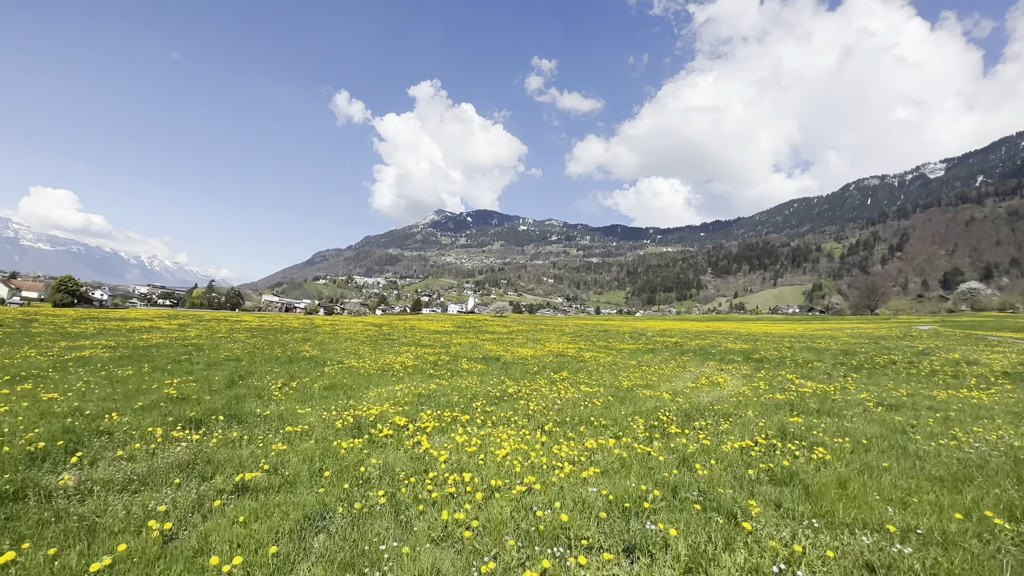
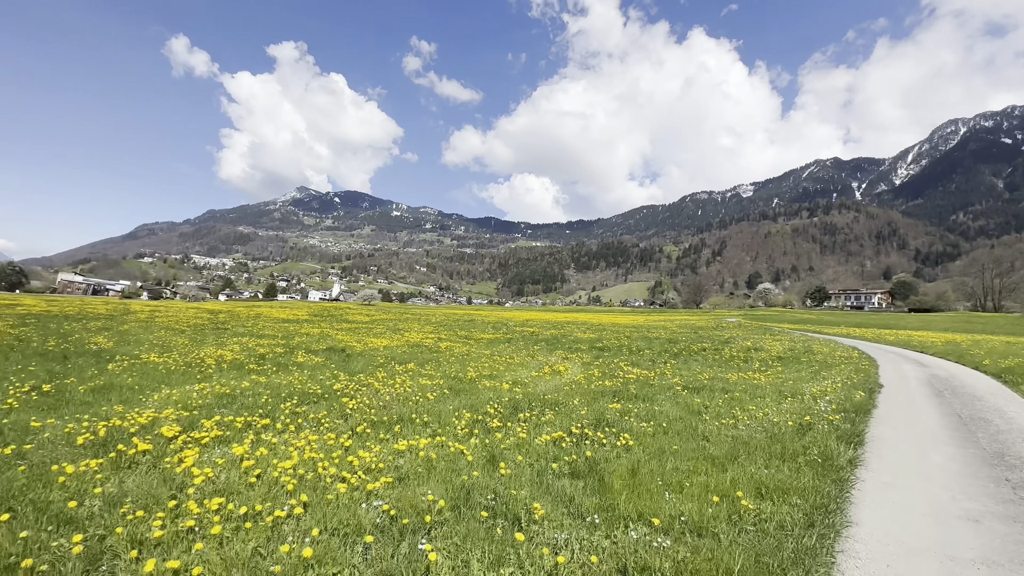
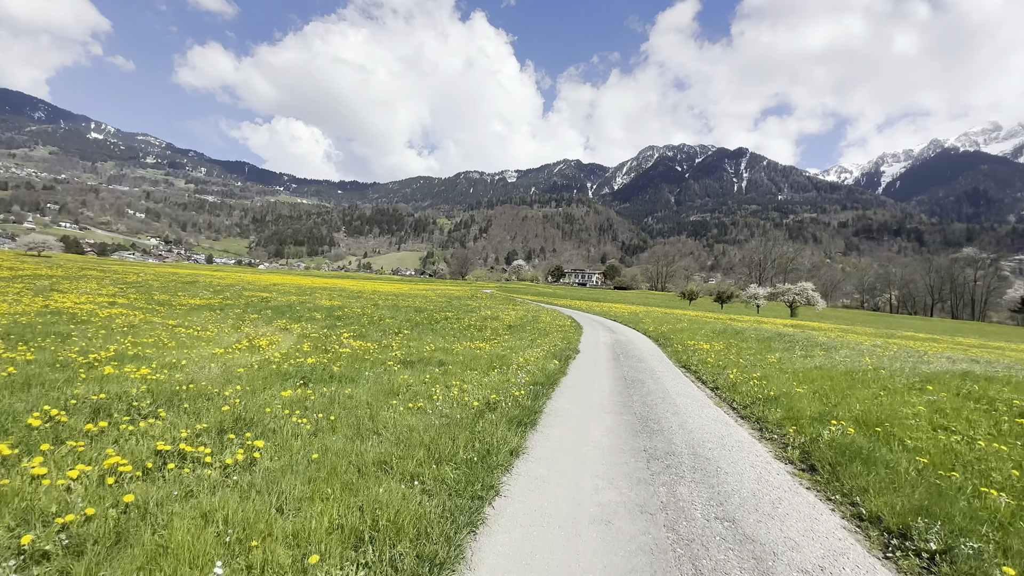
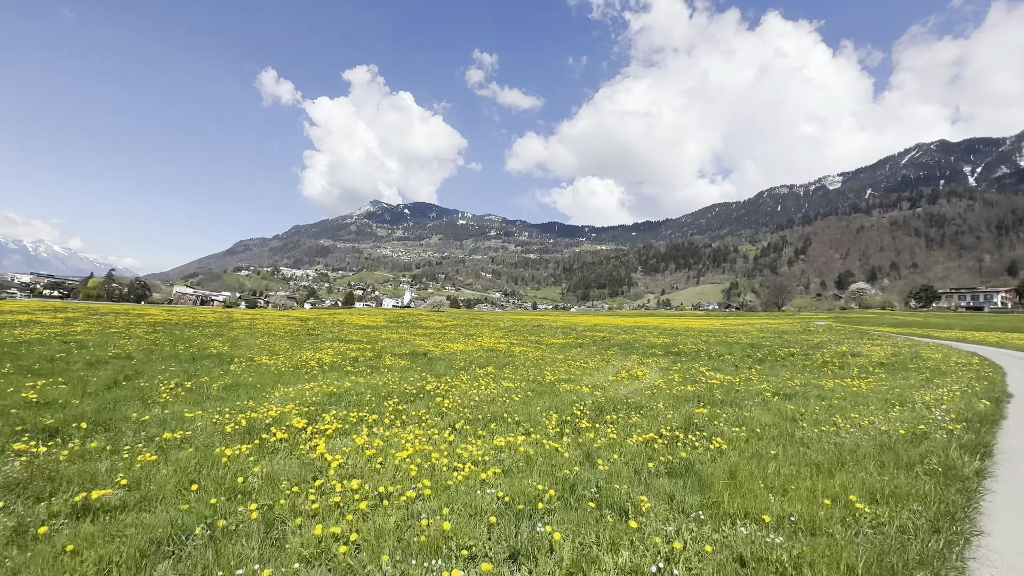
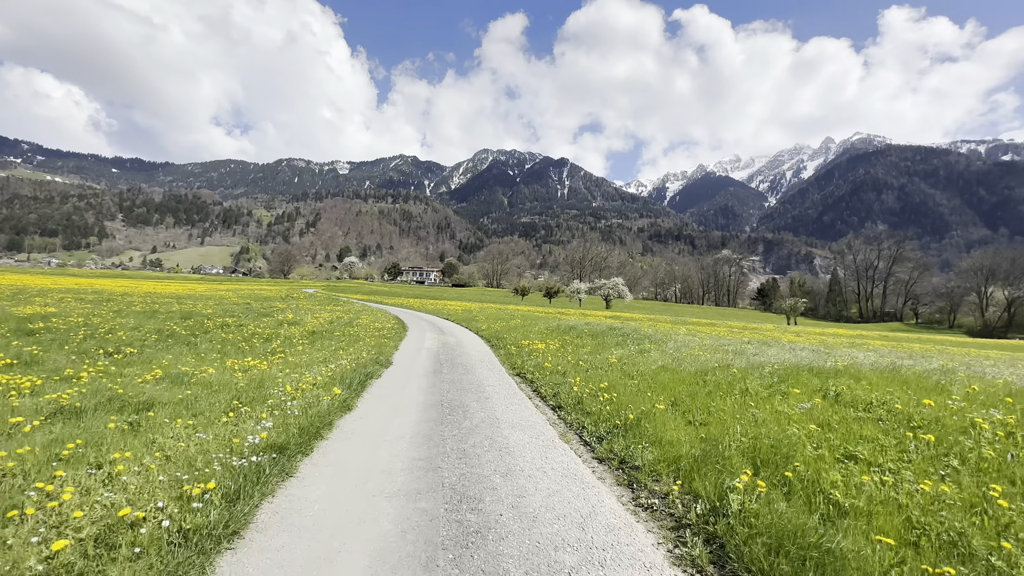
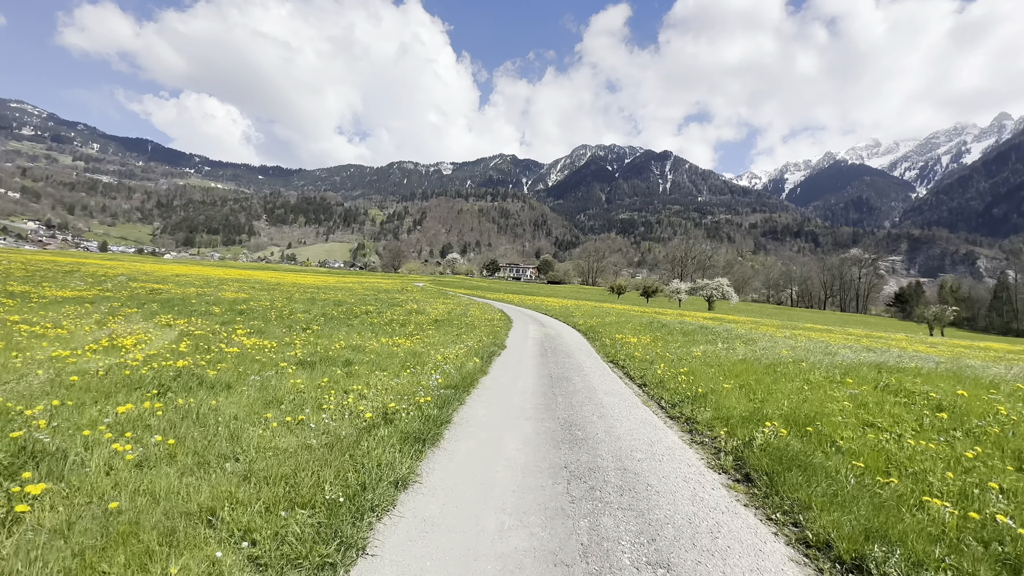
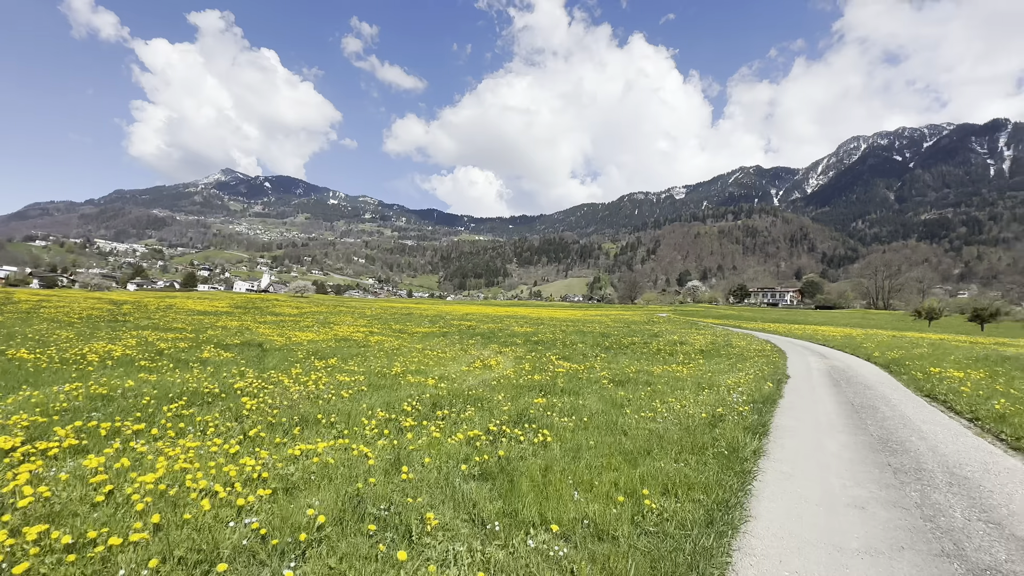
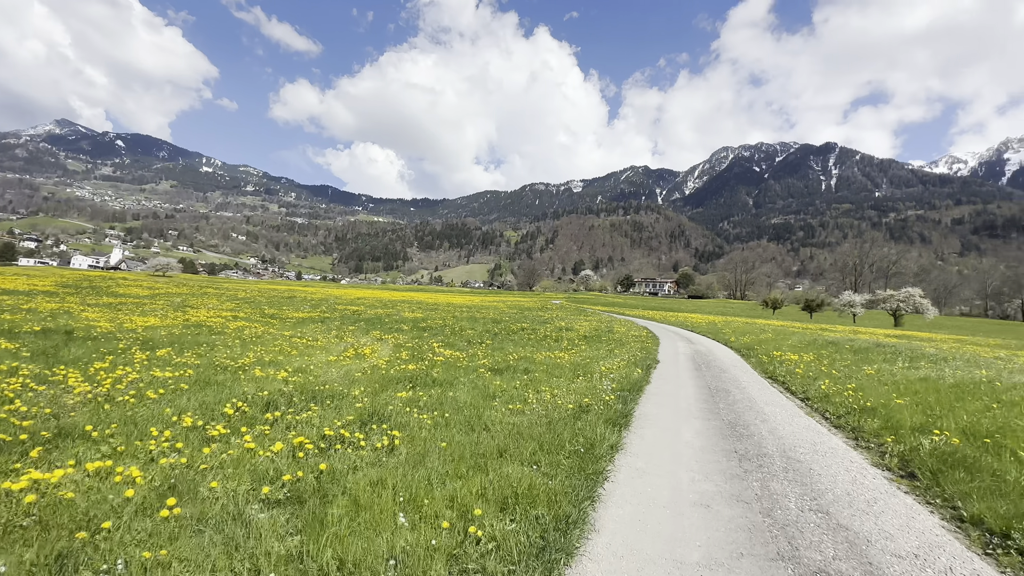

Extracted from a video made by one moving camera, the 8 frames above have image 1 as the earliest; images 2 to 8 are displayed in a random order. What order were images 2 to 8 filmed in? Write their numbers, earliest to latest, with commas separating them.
4, 2, 7, 8, 3, 6, 5
